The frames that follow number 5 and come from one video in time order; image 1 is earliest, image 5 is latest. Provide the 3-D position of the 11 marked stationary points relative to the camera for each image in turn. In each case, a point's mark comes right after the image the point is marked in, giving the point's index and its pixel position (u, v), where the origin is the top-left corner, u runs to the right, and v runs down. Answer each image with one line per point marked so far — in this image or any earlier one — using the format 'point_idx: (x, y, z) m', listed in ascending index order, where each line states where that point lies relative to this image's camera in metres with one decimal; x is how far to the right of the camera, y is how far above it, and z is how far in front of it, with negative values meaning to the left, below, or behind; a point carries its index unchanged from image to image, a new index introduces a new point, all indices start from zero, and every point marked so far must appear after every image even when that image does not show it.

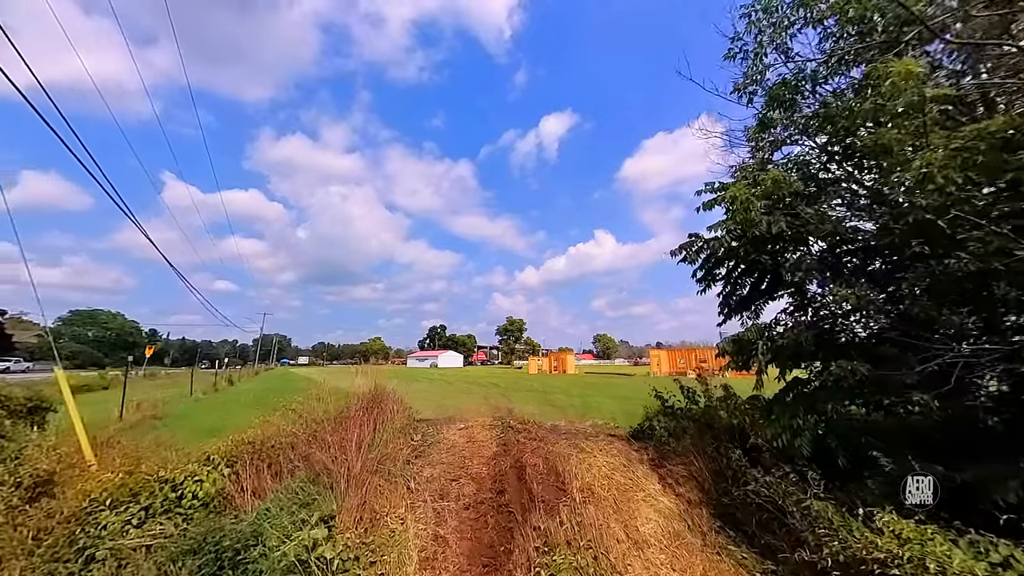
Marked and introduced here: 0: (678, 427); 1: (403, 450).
0: (+2.6, -2.1, +7.9) m
1: (-1.6, -2.4, +7.5) m
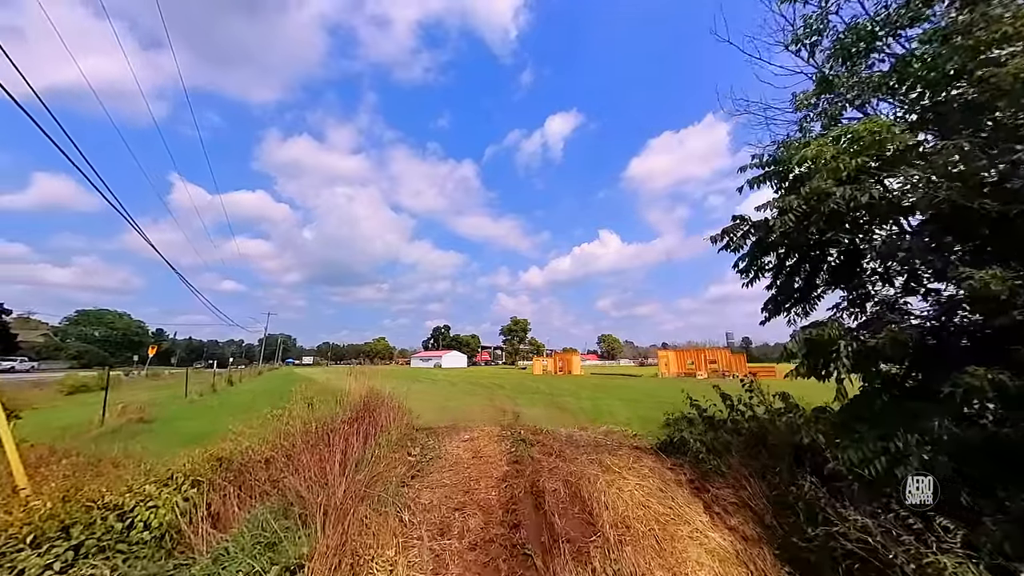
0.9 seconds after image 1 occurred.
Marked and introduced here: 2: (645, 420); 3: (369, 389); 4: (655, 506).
0: (+2.7, -2.0, +6.7) m
1: (-1.4, -2.3, +6.5) m
2: (+3.9, -4.0, +15.3) m
3: (-2.6, -1.9, +9.2) m
4: (+1.5, -2.3, +5.3) m
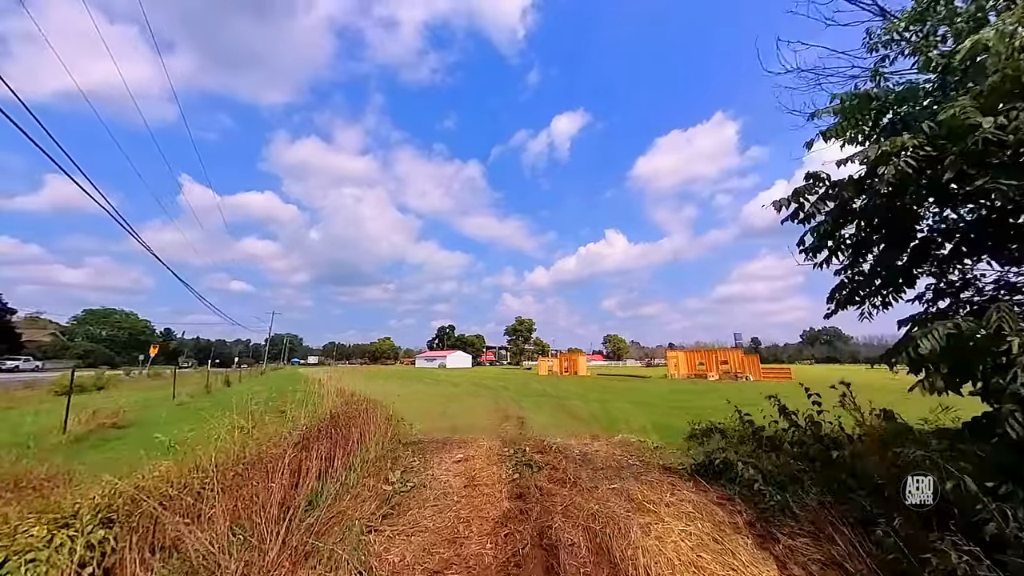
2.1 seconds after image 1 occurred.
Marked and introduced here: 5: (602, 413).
0: (+2.8, -1.8, +5.2) m
1: (-1.4, -2.1, +5.0) m
2: (+4.0, -3.9, +13.8) m
3: (-2.5, -1.7, +7.8) m
4: (+1.5, -2.1, +3.8) m
5: (+3.5, -4.9, +19.9) m
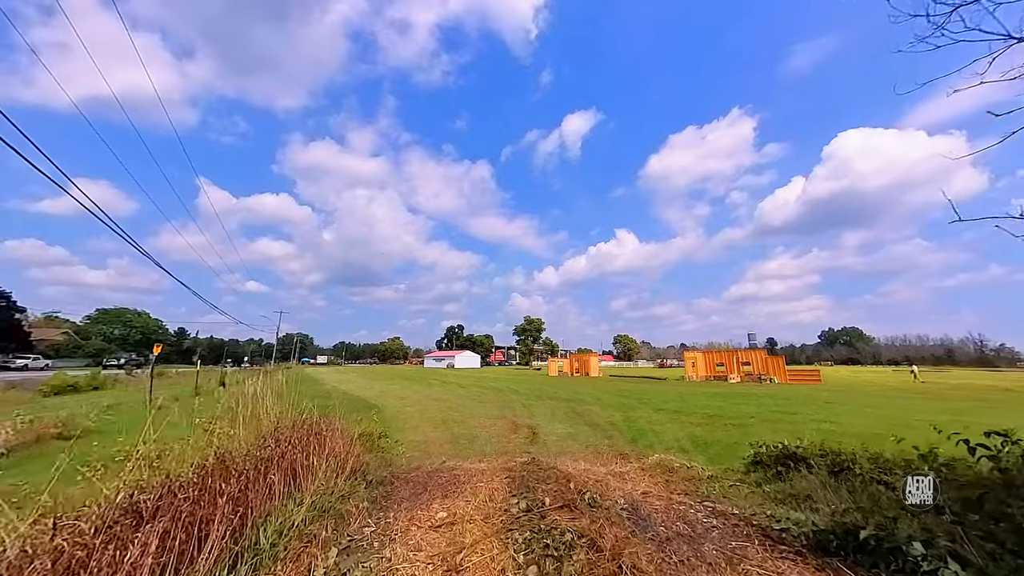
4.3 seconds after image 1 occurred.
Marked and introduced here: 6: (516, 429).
0: (+2.8, -1.5, +2.7) m
1: (-1.4, -1.8, +2.5) m
2: (+4.3, -3.6, +11.2) m
3: (-2.4, -1.4, +5.3) m
4: (+1.6, -1.8, +1.3) m
5: (+3.8, -4.5, +17.3) m
6: (+0.1, -4.5, +16.3) m
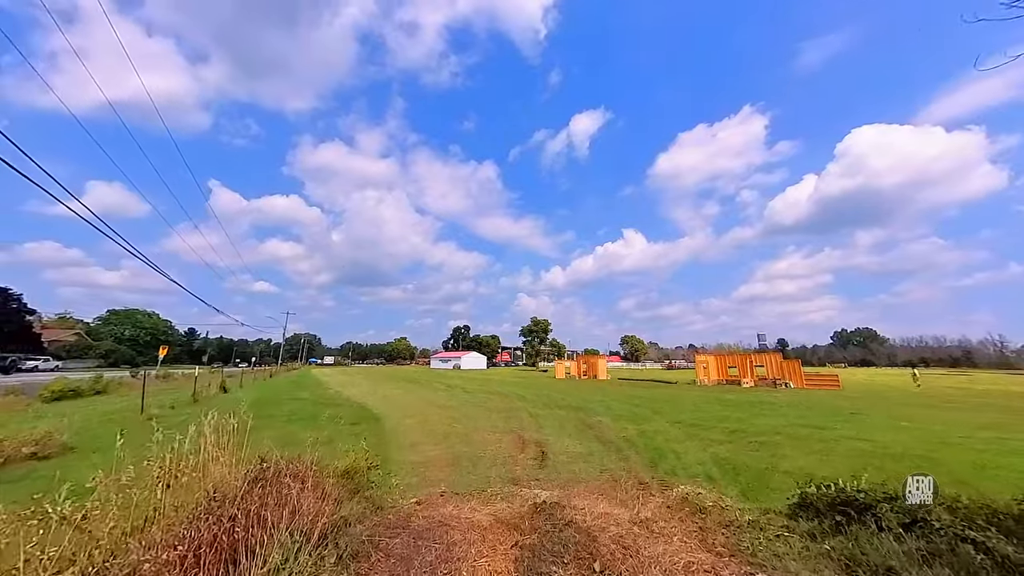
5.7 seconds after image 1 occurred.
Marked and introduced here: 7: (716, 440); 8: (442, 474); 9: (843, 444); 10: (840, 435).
0: (+2.8, -1.7, +1.5) m
1: (-1.3, -2.0, +1.4) m
2: (+4.4, -3.8, +10.0) m
3: (-2.4, -1.6, +4.2) m
4: (+1.6, -2.0, +0.1) m
5: (+4.0, -4.7, +16.1) m
6: (+0.3, -4.7, +15.1) m
7: (+6.2, -4.5, +15.3) m
8: (-1.6, -4.2, +11.7) m
9: (+9.3, -4.4, +14.4) m
10: (+10.2, -4.6, +15.9) m
